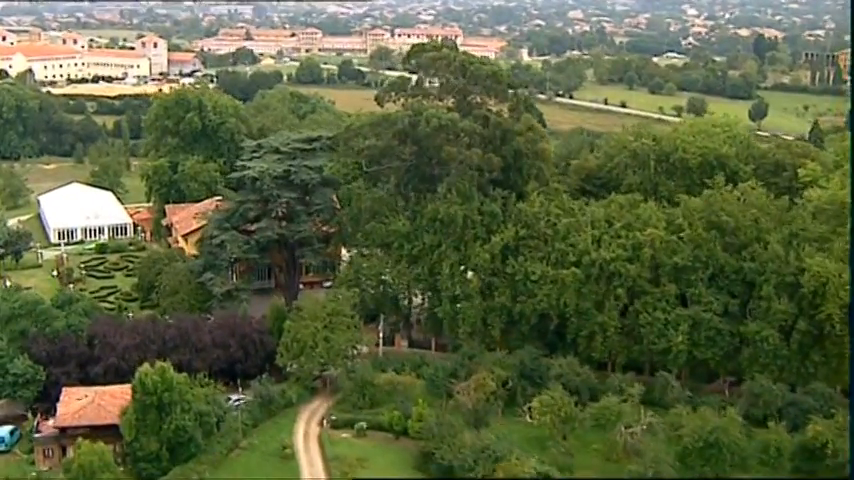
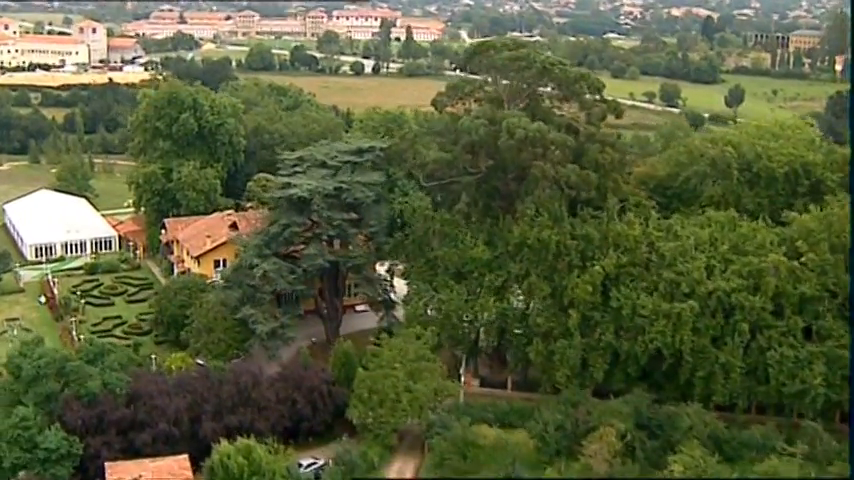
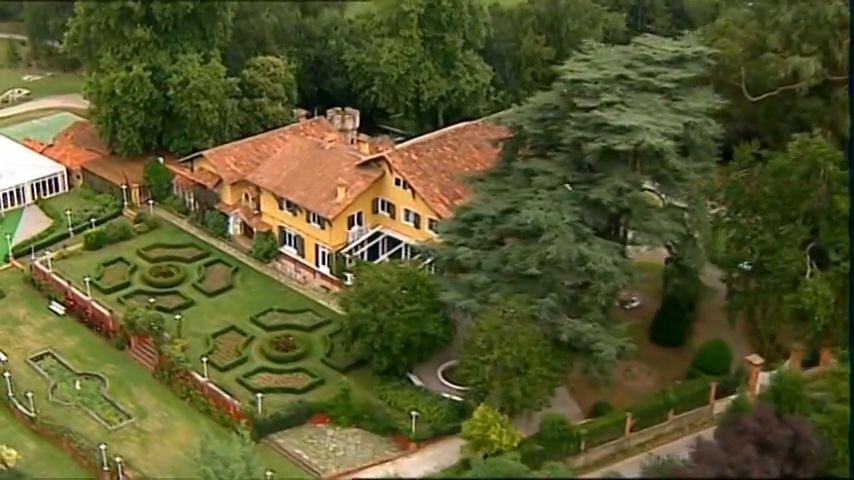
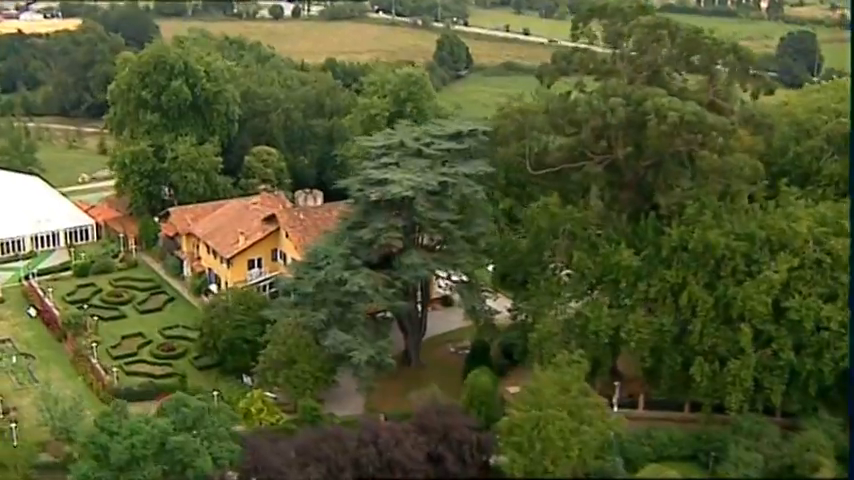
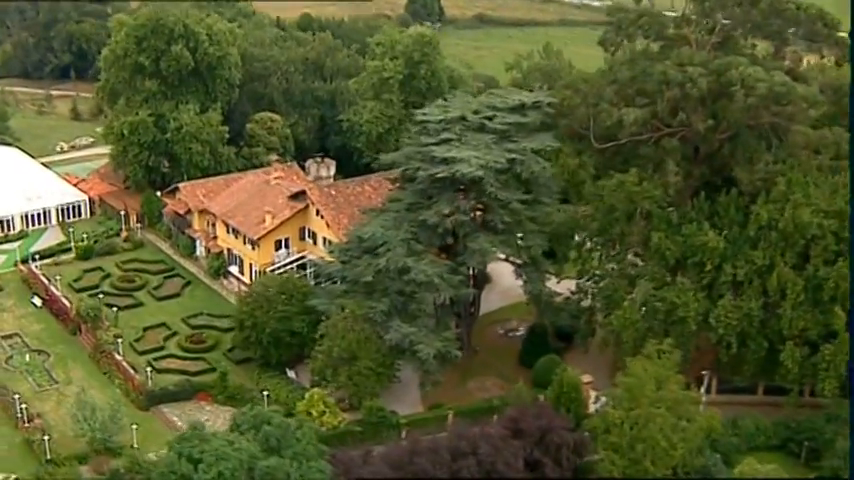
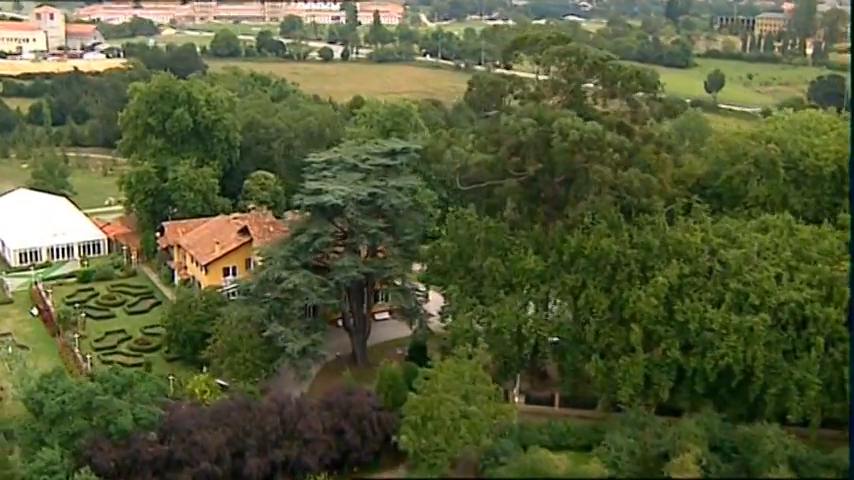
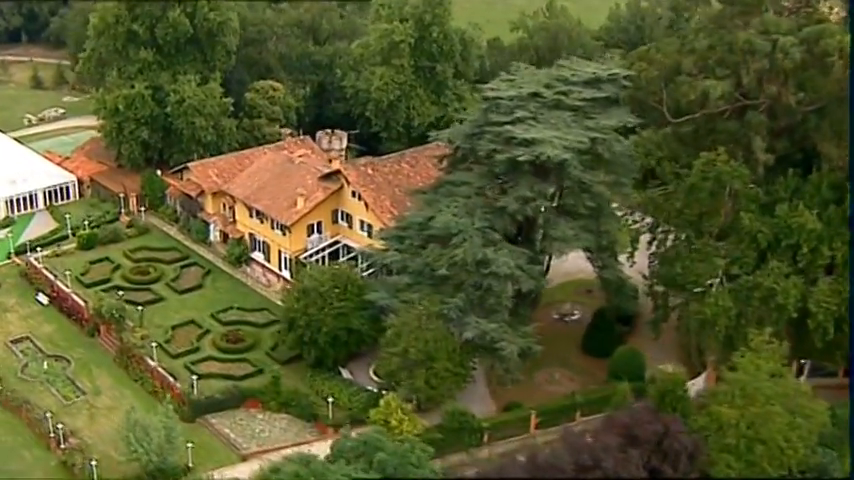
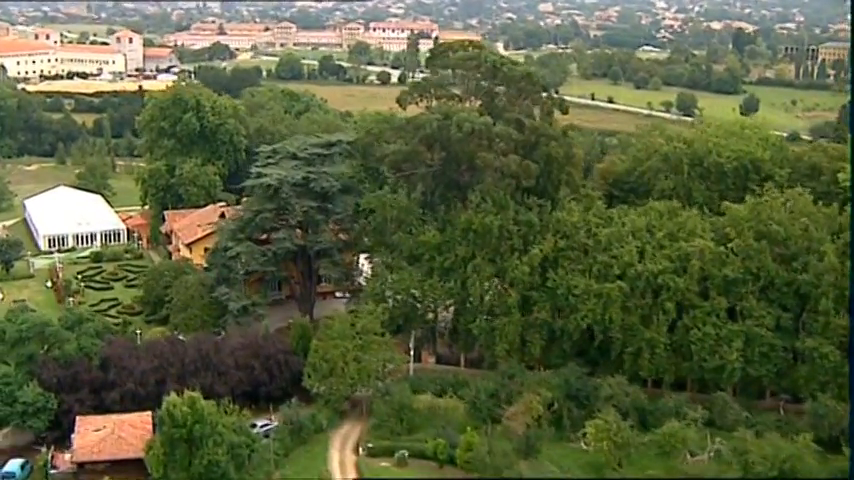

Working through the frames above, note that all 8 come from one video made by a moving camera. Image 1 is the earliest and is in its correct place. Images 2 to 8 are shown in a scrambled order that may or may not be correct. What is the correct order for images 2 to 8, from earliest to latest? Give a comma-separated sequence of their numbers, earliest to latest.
8, 2, 6, 4, 5, 7, 3
